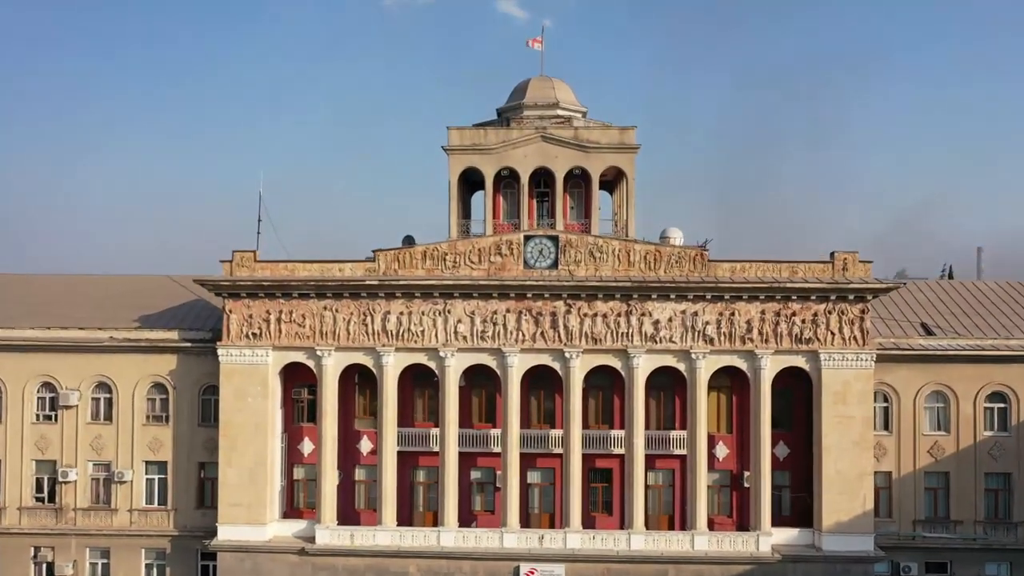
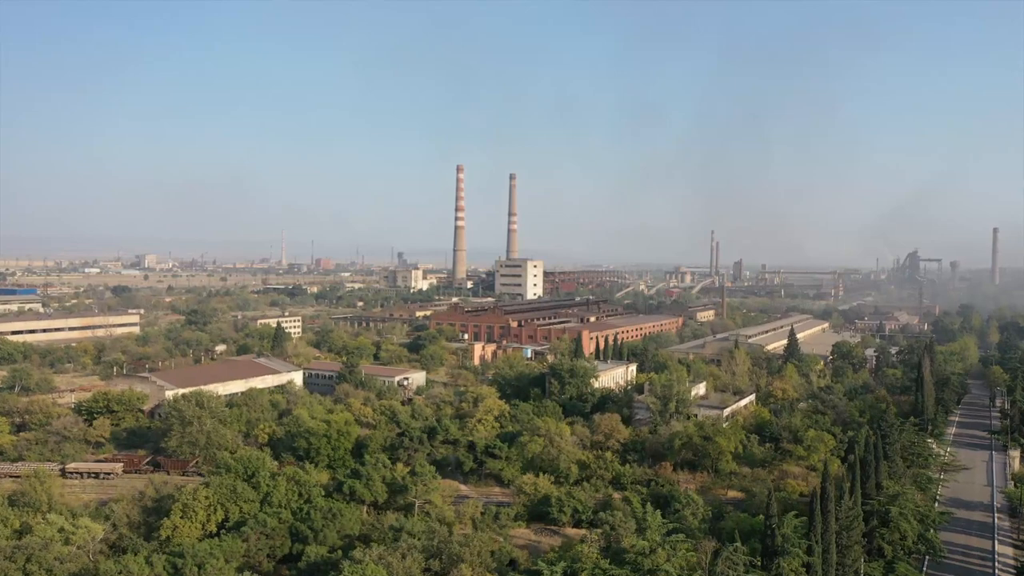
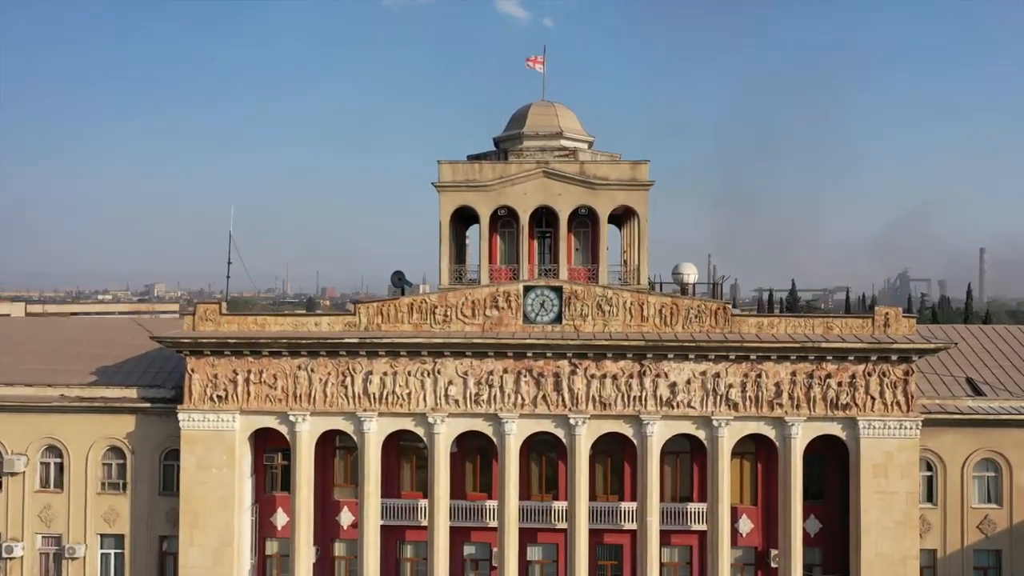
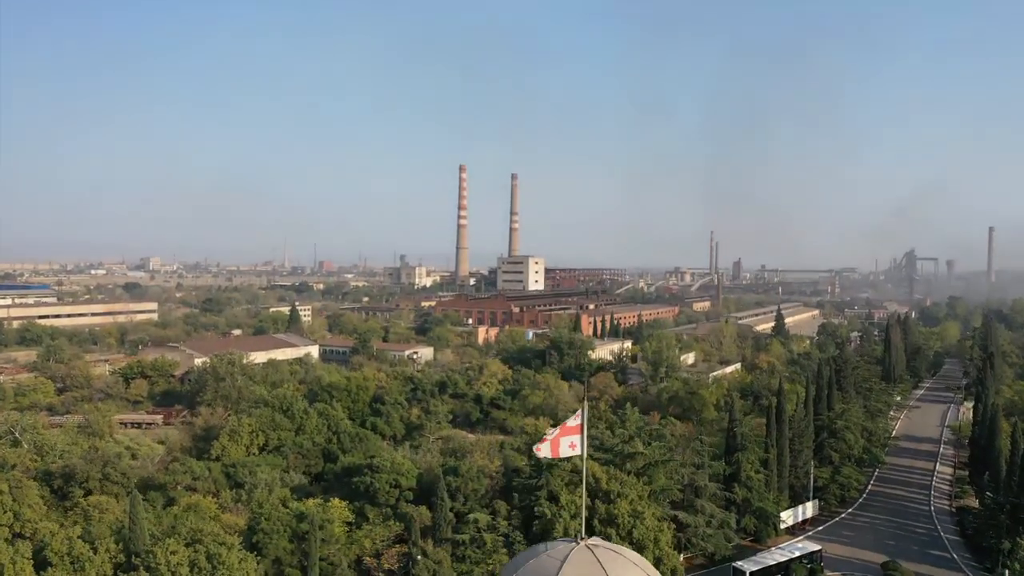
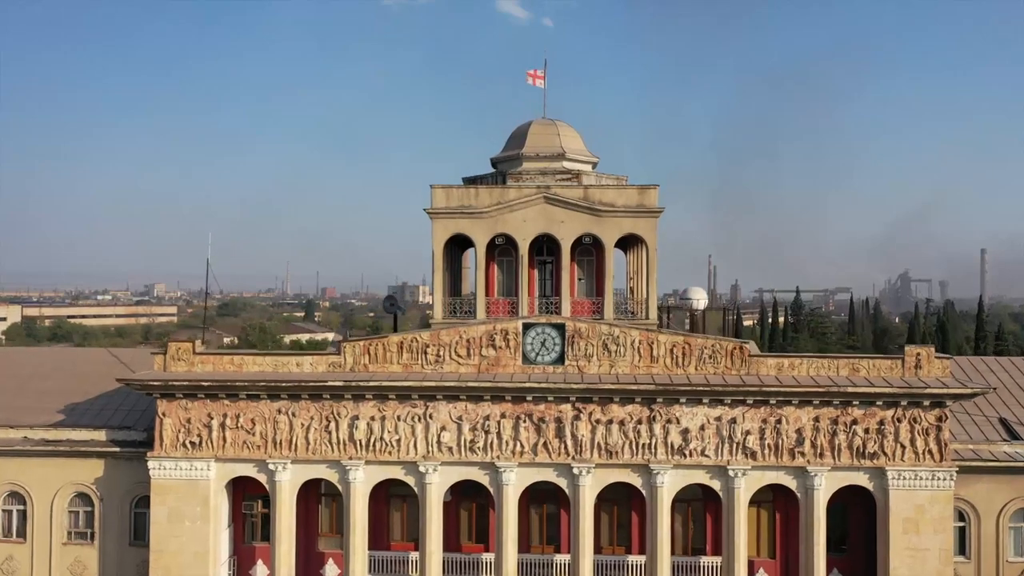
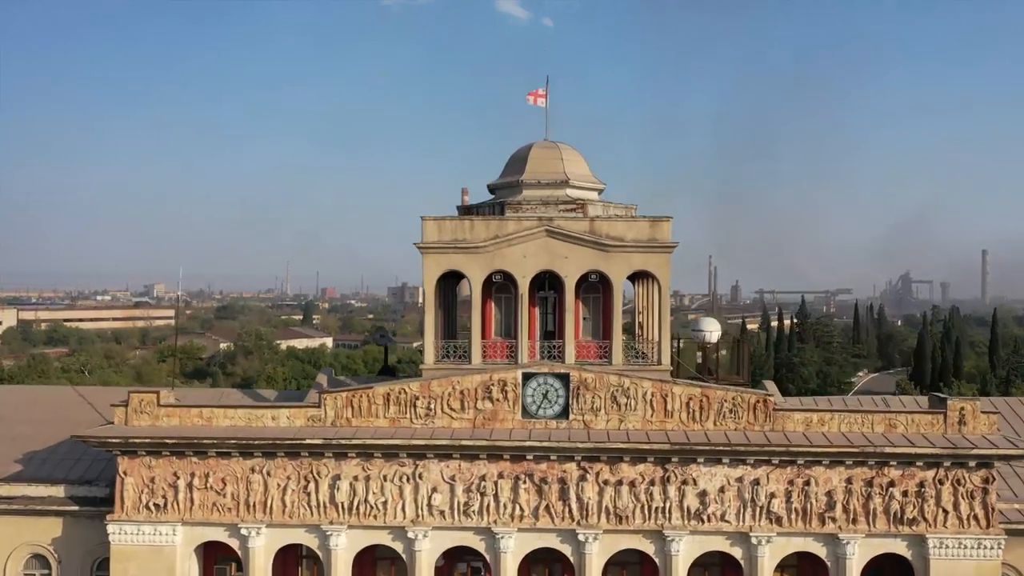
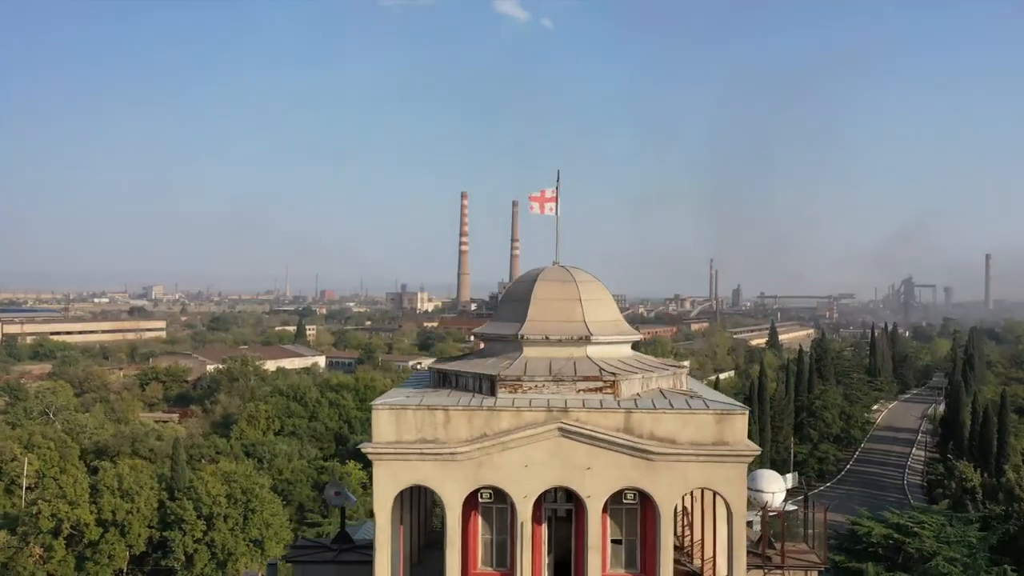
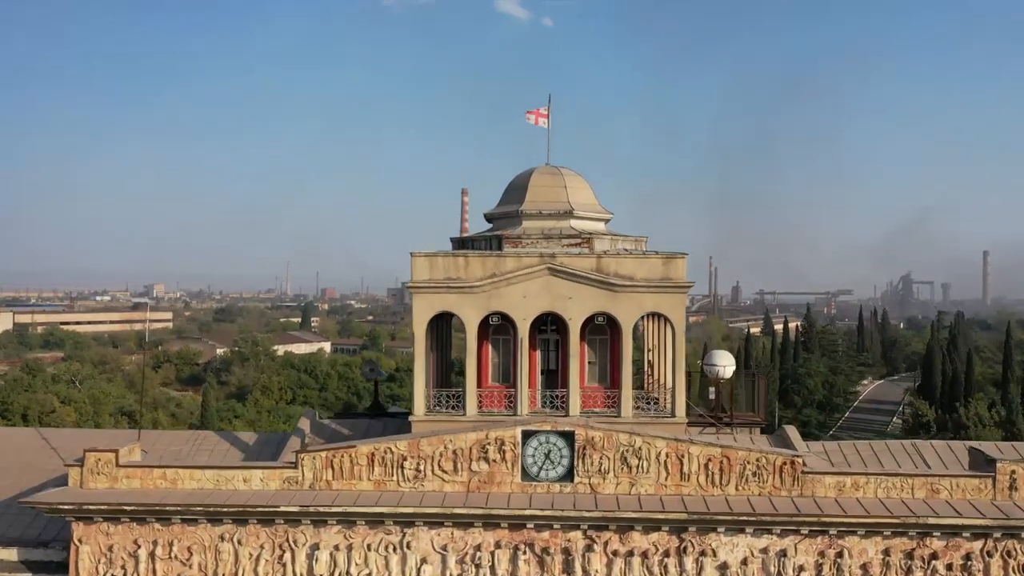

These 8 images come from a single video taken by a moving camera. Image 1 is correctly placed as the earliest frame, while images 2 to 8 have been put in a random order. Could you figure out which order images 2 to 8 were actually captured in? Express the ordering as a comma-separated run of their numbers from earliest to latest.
3, 5, 6, 8, 7, 4, 2
